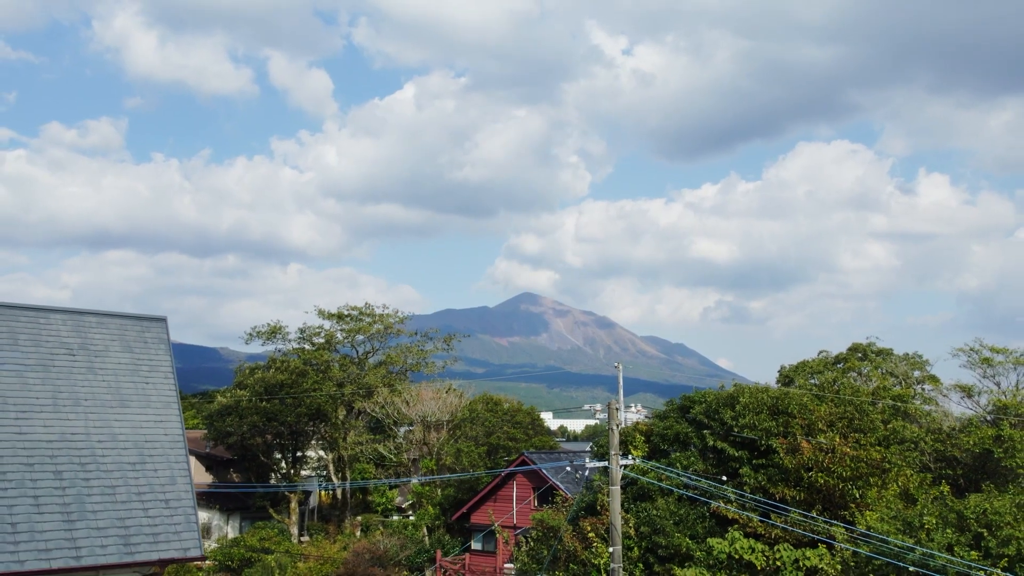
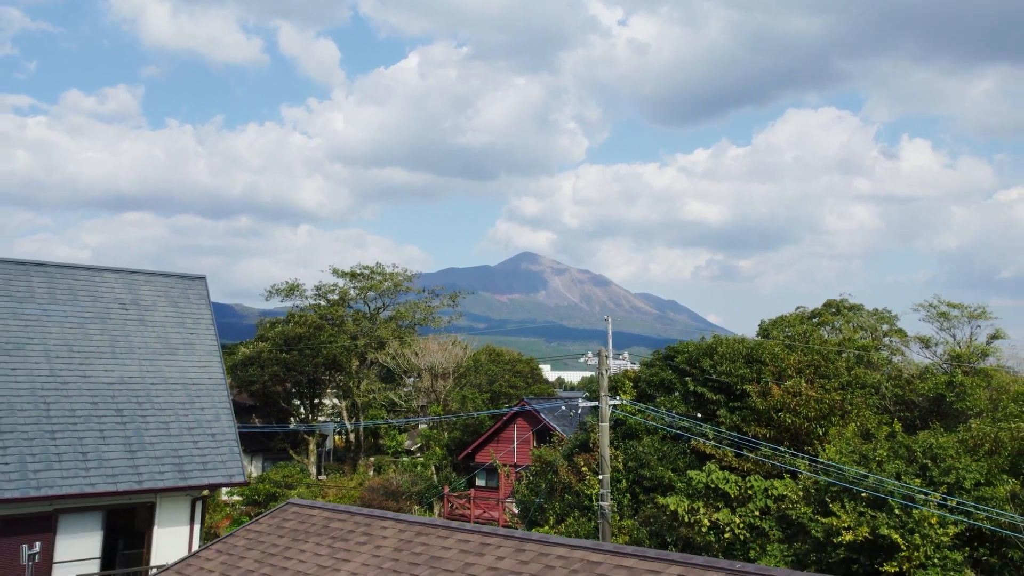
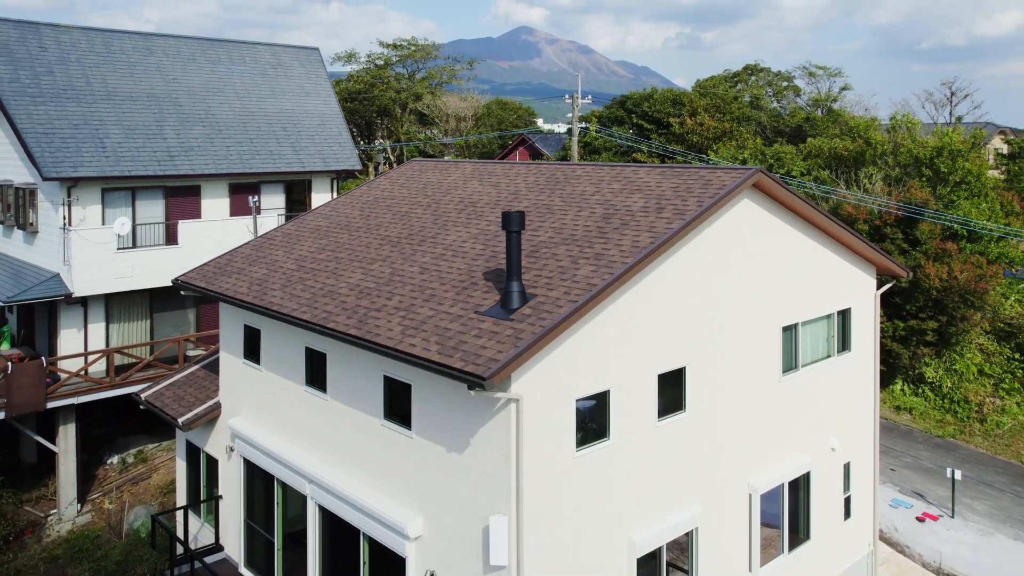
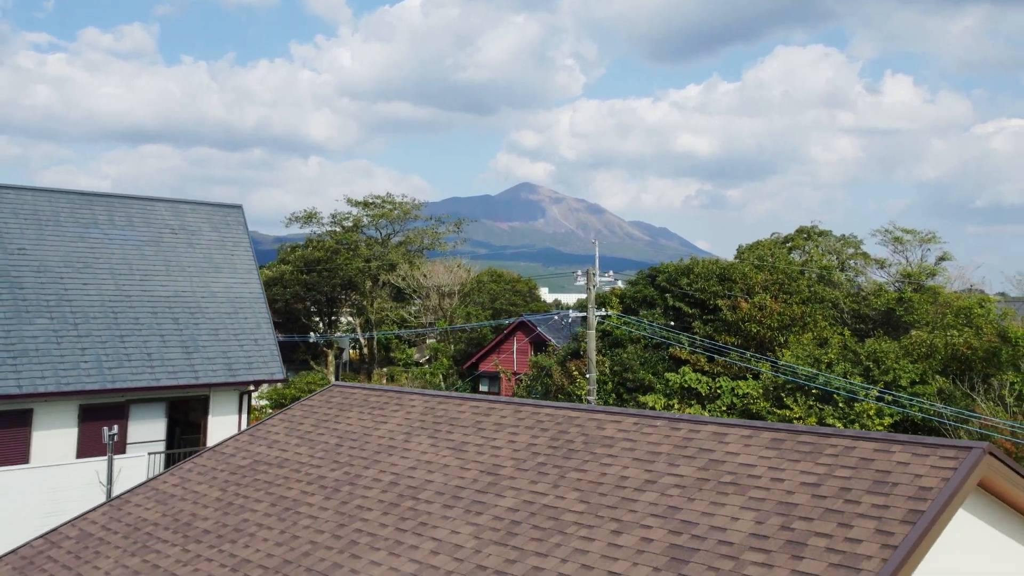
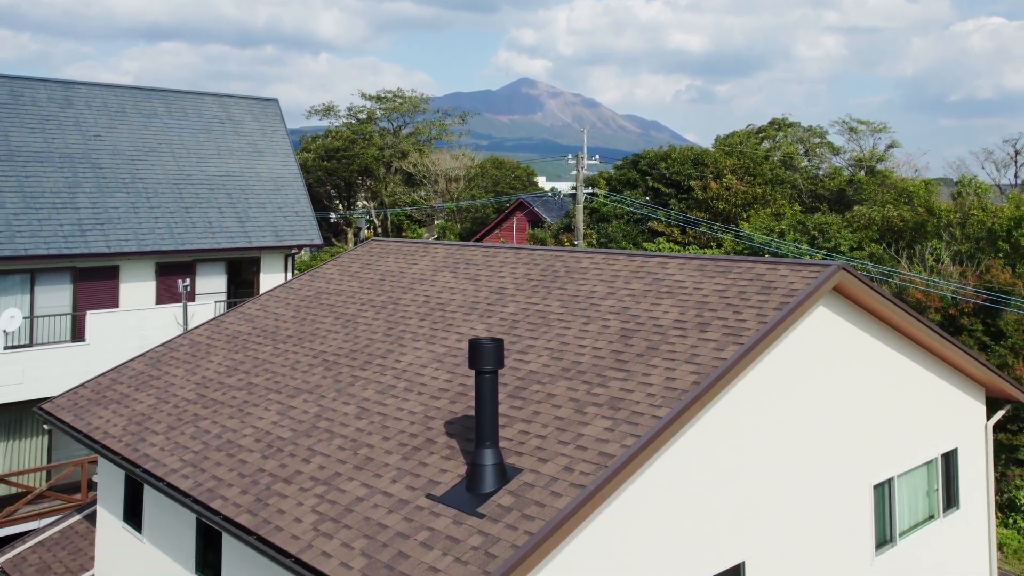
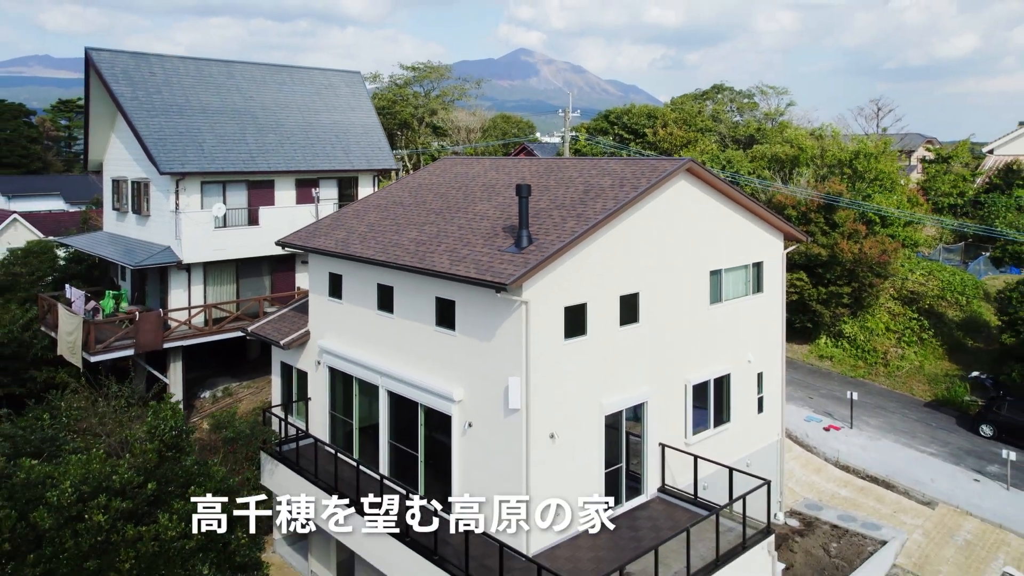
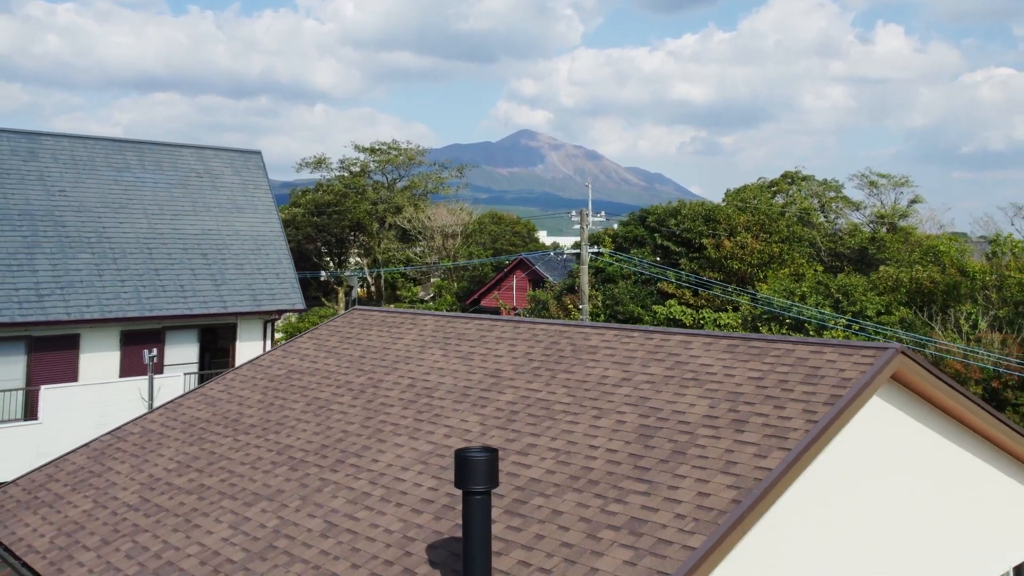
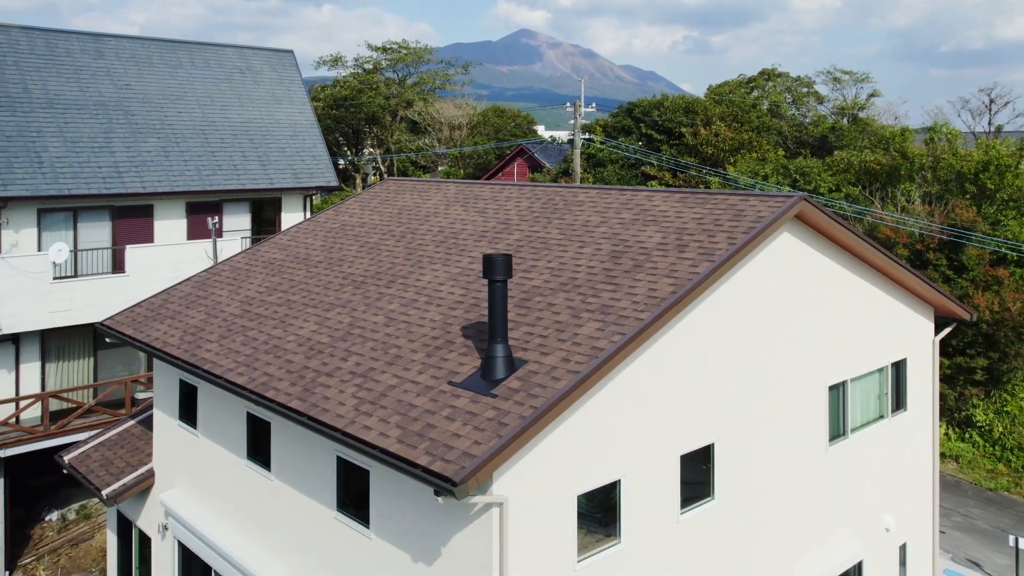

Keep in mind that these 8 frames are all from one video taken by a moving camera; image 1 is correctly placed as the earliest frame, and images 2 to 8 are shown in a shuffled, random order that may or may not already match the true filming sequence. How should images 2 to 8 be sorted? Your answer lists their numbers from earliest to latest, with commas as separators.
2, 4, 7, 5, 8, 3, 6
